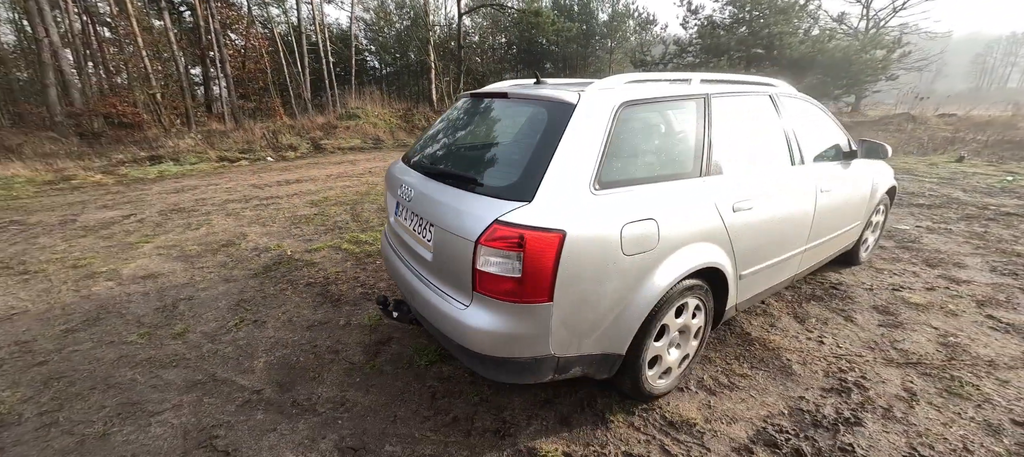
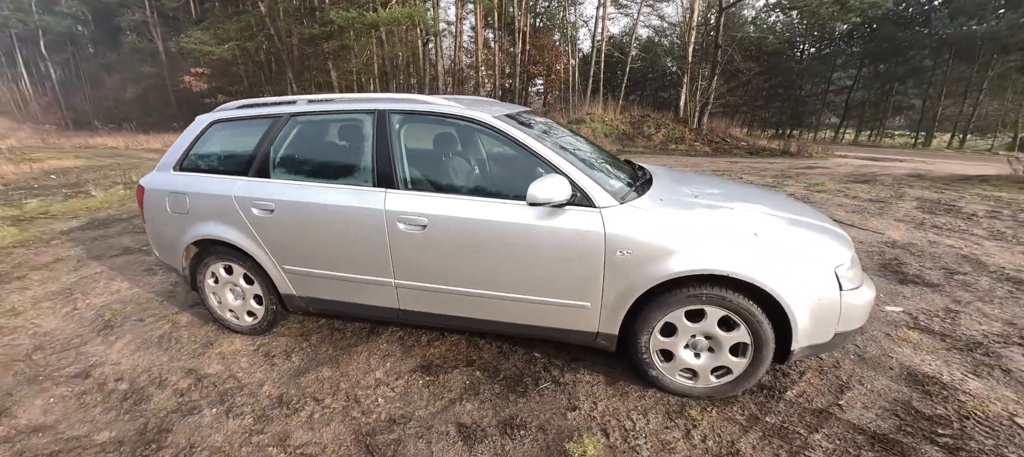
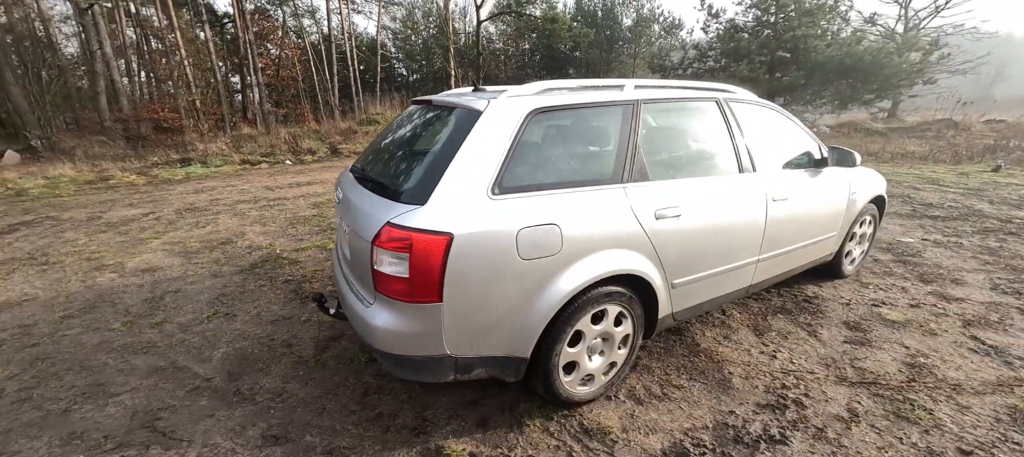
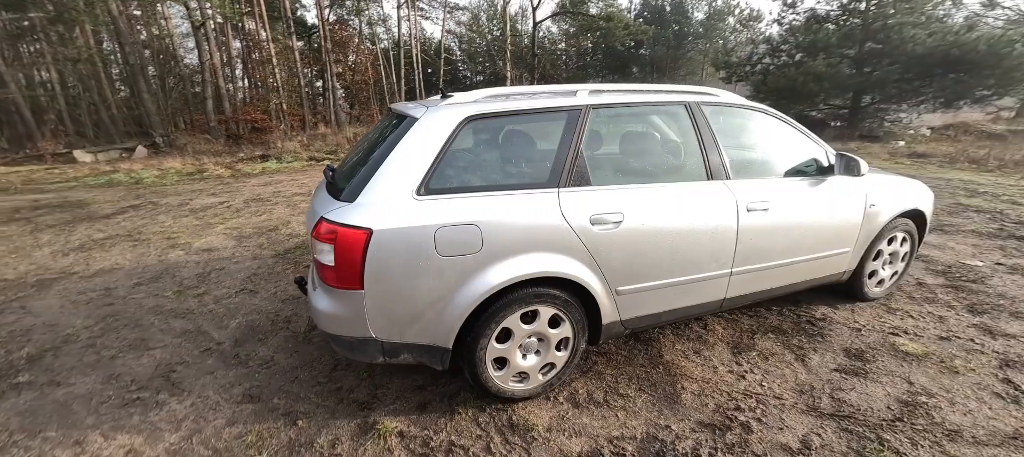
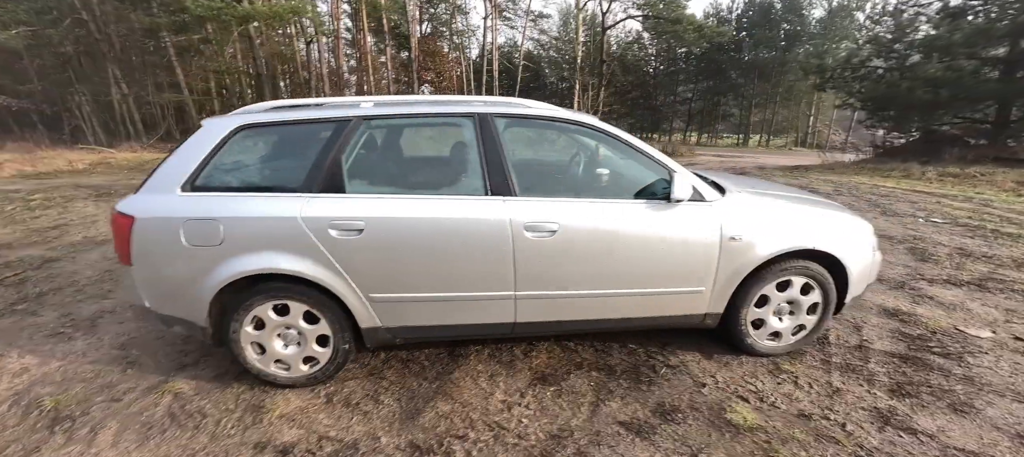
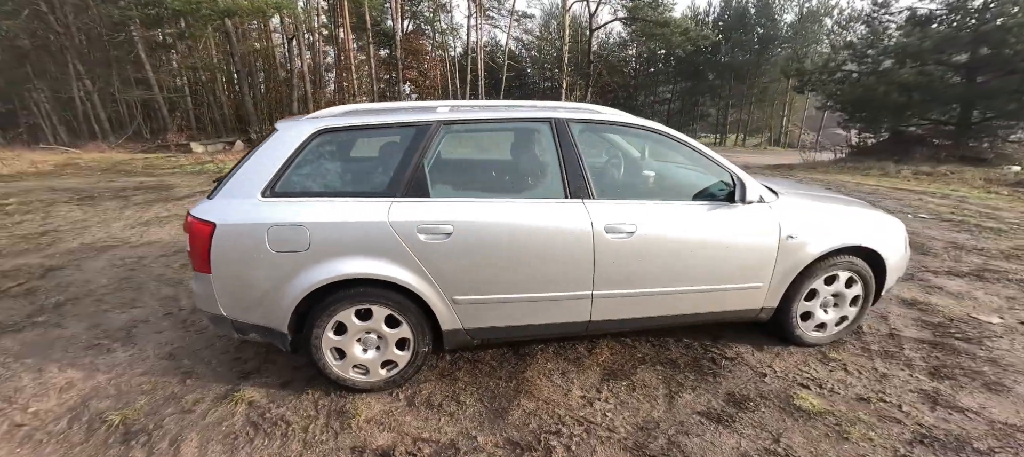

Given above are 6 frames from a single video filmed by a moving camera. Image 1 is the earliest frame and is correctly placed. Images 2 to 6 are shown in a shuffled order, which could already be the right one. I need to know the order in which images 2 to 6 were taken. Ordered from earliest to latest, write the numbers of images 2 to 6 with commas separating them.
3, 4, 6, 5, 2
